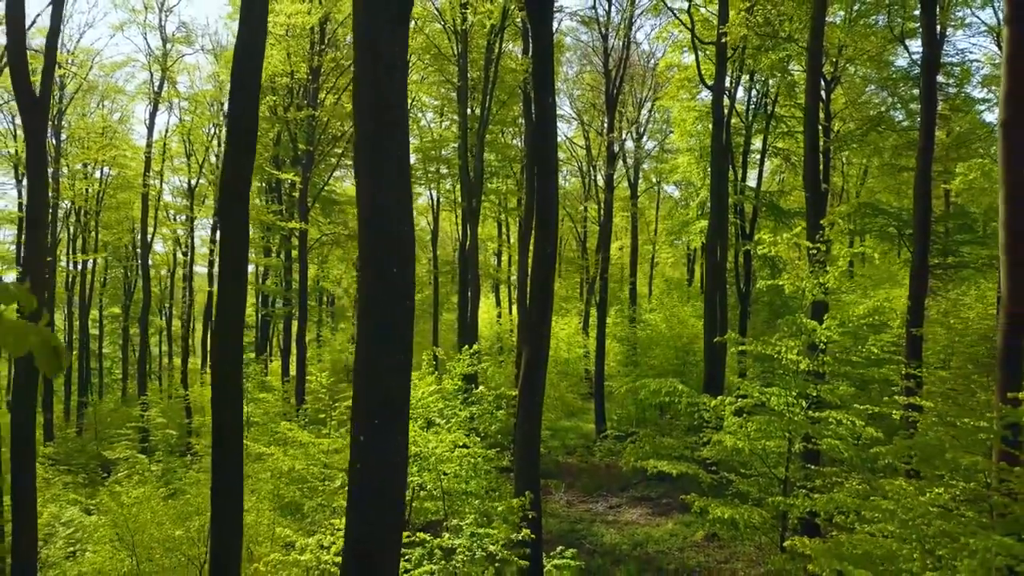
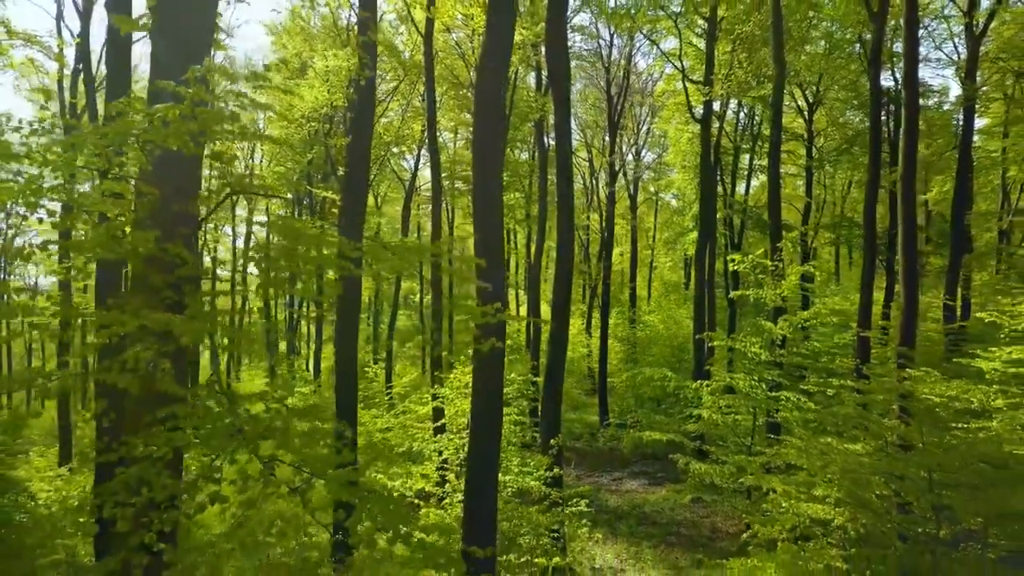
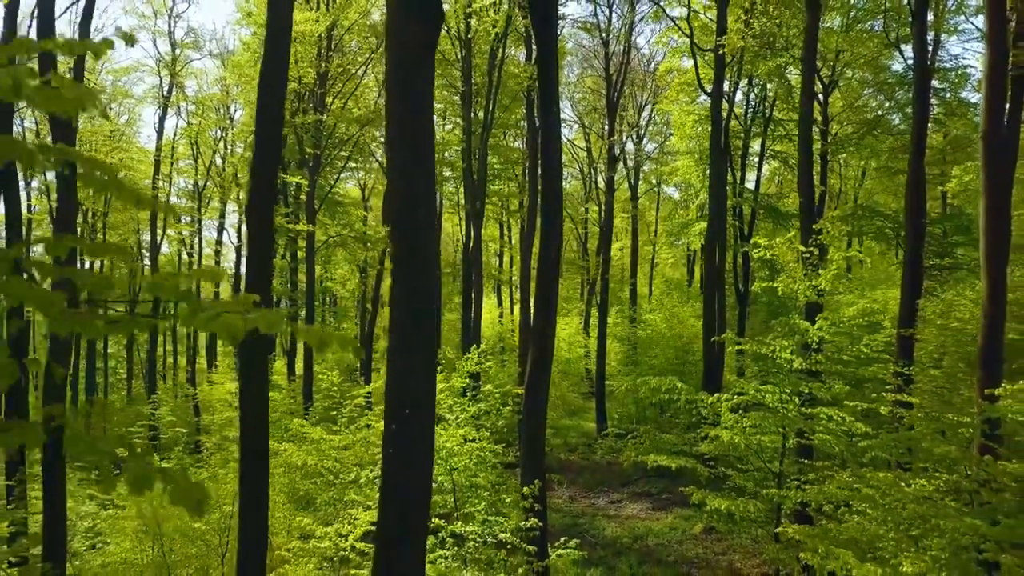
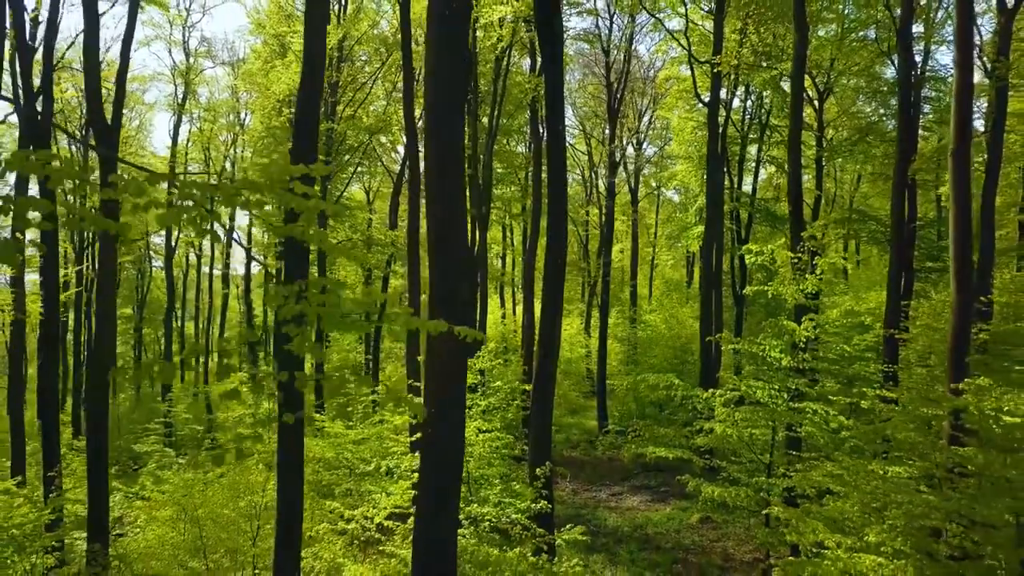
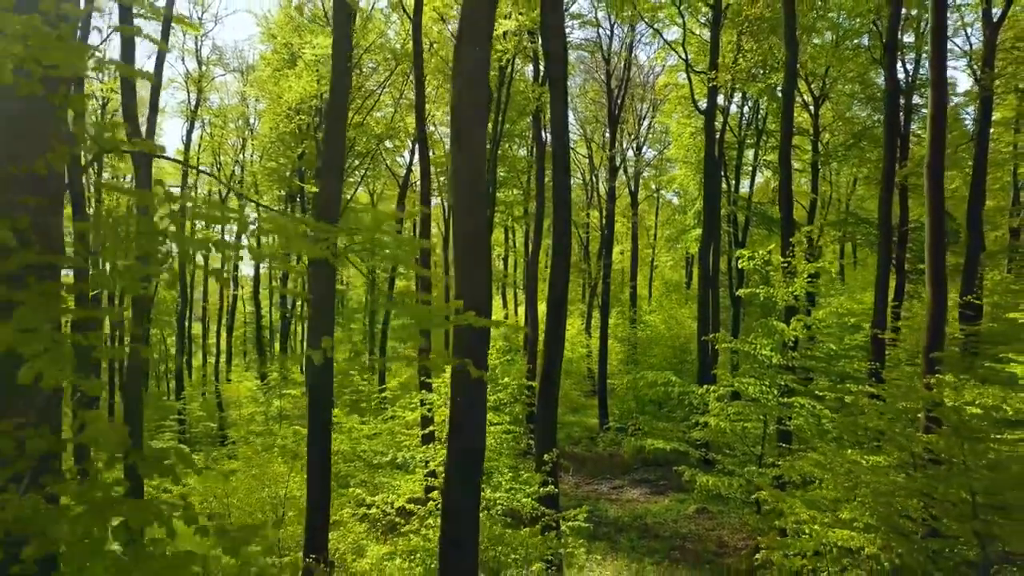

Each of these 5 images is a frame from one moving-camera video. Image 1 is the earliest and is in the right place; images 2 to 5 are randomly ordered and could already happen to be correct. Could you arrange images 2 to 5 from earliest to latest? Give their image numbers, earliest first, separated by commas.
3, 4, 5, 2
